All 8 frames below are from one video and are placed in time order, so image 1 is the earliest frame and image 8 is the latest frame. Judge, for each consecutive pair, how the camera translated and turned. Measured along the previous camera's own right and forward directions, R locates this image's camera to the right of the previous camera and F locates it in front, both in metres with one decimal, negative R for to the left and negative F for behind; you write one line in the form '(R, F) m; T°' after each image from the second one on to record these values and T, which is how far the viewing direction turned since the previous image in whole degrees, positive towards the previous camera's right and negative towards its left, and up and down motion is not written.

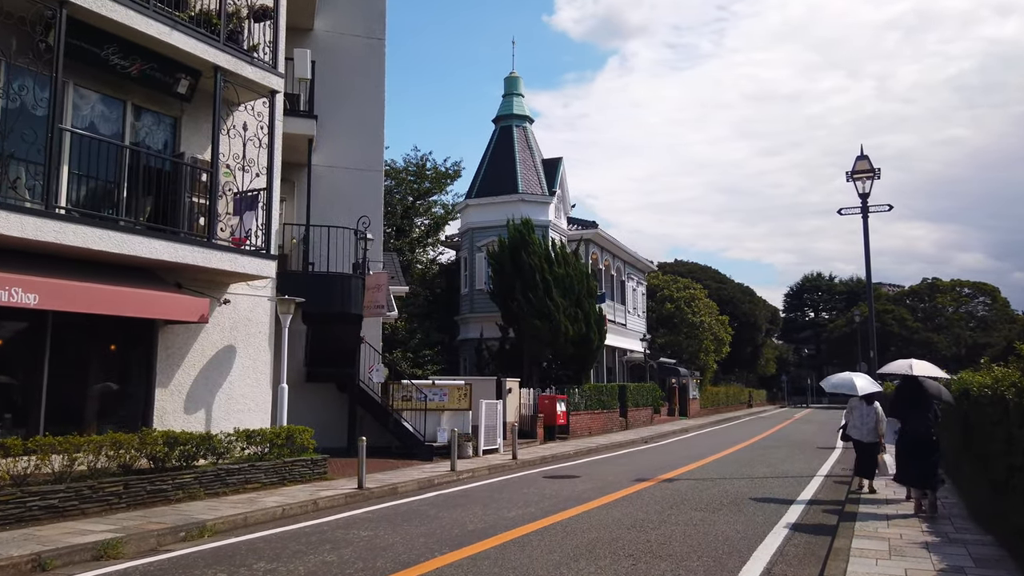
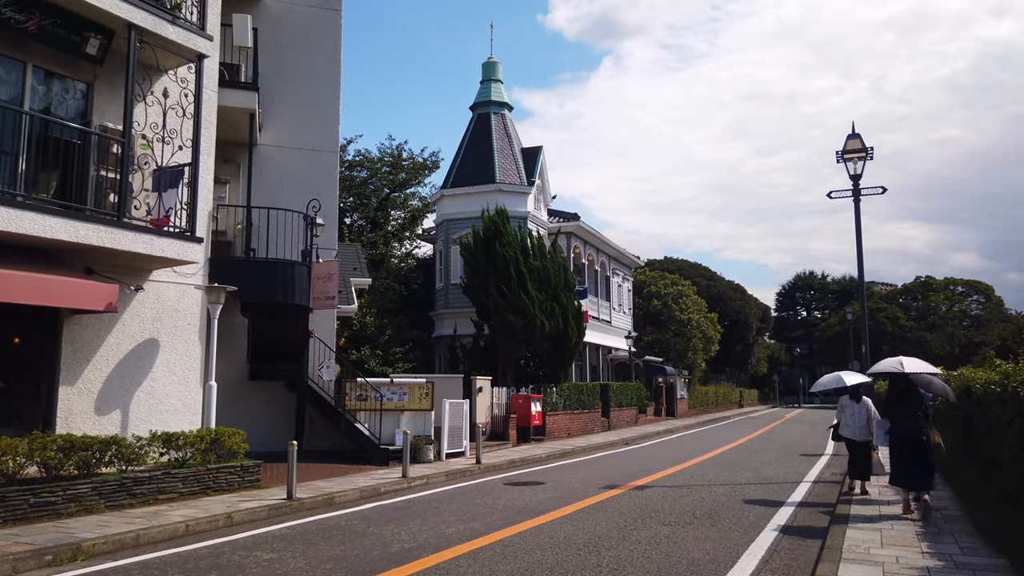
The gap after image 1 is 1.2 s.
(+0.7, +1.4) m; 0°
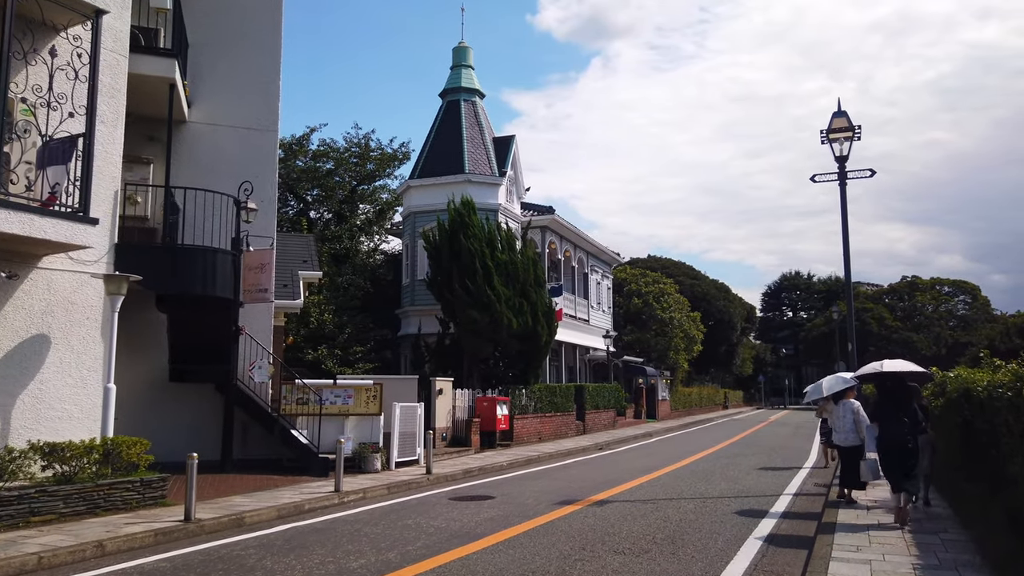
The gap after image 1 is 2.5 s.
(+0.8, +1.5) m; +1°
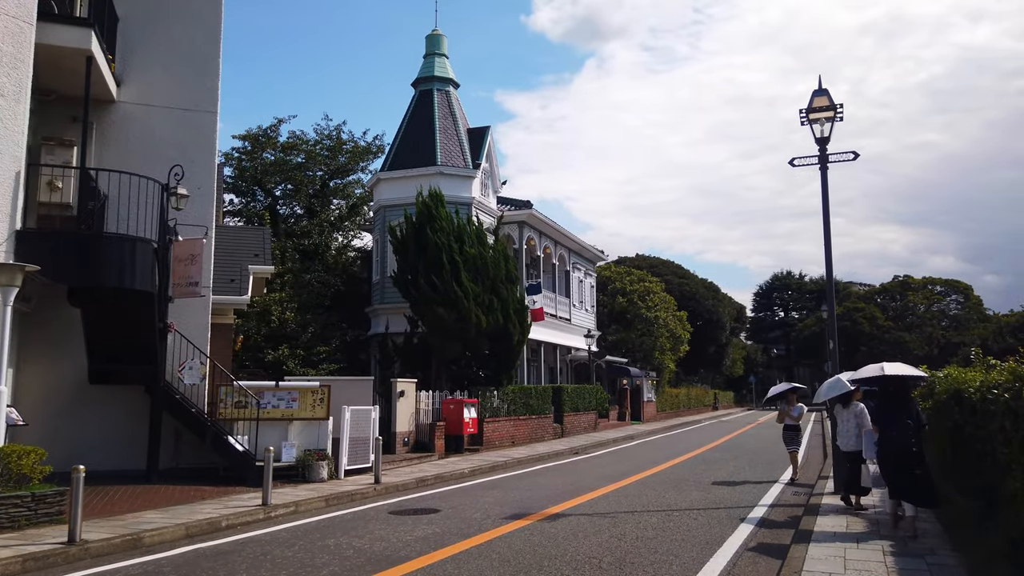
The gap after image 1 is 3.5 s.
(+0.8, +1.2) m; 0°
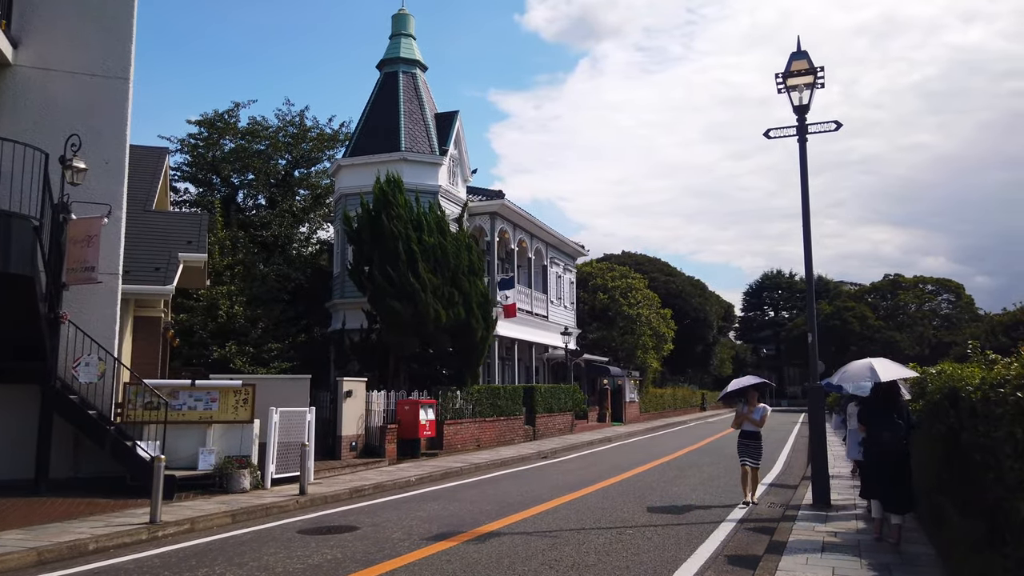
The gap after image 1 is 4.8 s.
(+0.9, +1.5) m; +1°
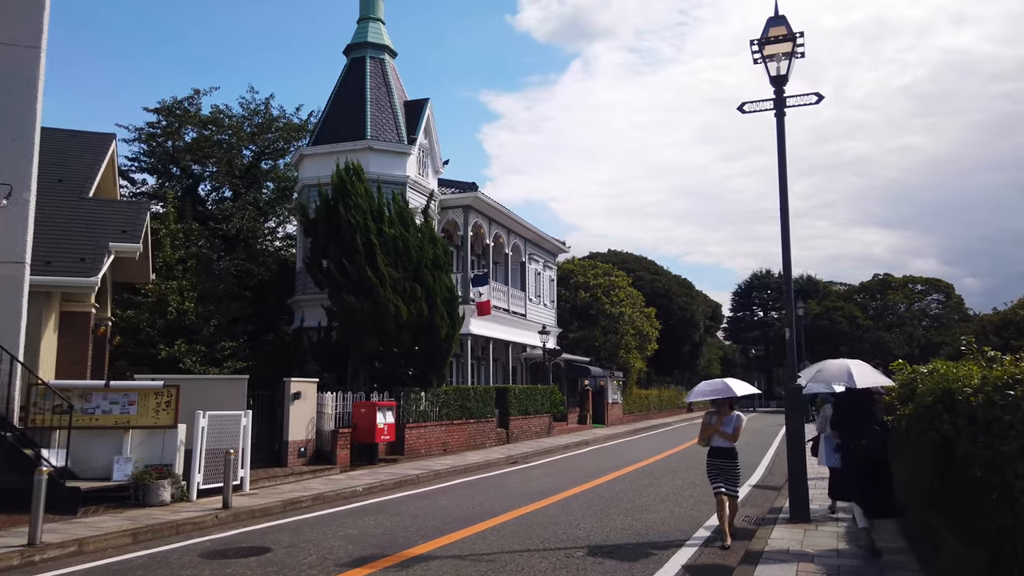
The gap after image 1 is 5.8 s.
(+0.7, +1.2) m; +1°
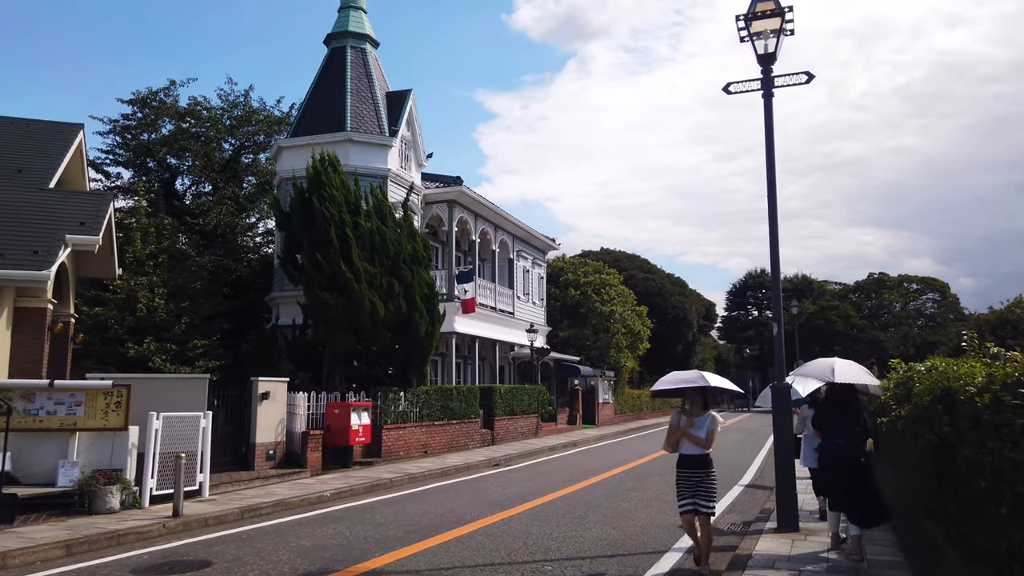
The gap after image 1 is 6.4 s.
(+0.4, +0.7) m; 0°
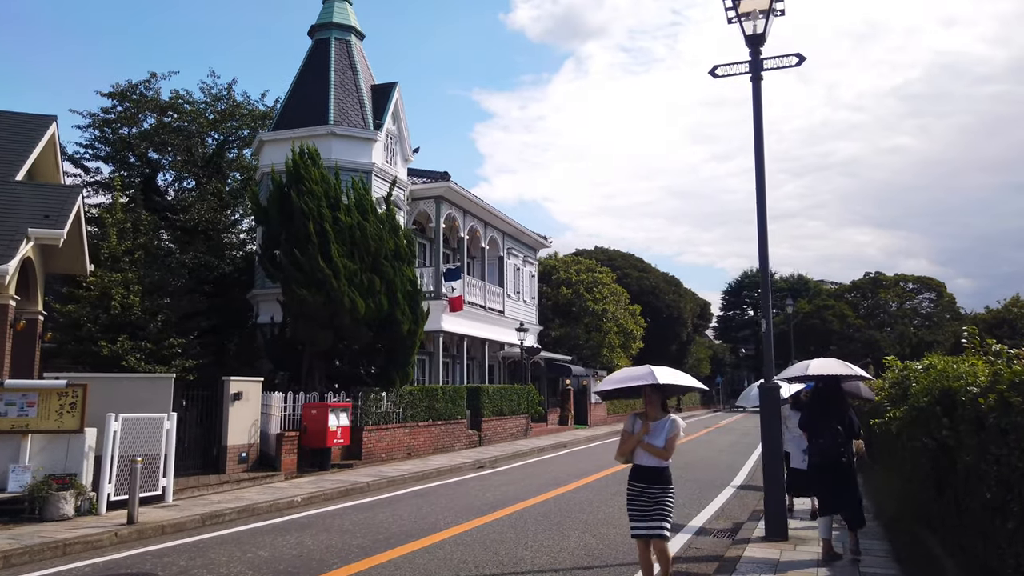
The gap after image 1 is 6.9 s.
(+0.3, +0.6) m; 0°
